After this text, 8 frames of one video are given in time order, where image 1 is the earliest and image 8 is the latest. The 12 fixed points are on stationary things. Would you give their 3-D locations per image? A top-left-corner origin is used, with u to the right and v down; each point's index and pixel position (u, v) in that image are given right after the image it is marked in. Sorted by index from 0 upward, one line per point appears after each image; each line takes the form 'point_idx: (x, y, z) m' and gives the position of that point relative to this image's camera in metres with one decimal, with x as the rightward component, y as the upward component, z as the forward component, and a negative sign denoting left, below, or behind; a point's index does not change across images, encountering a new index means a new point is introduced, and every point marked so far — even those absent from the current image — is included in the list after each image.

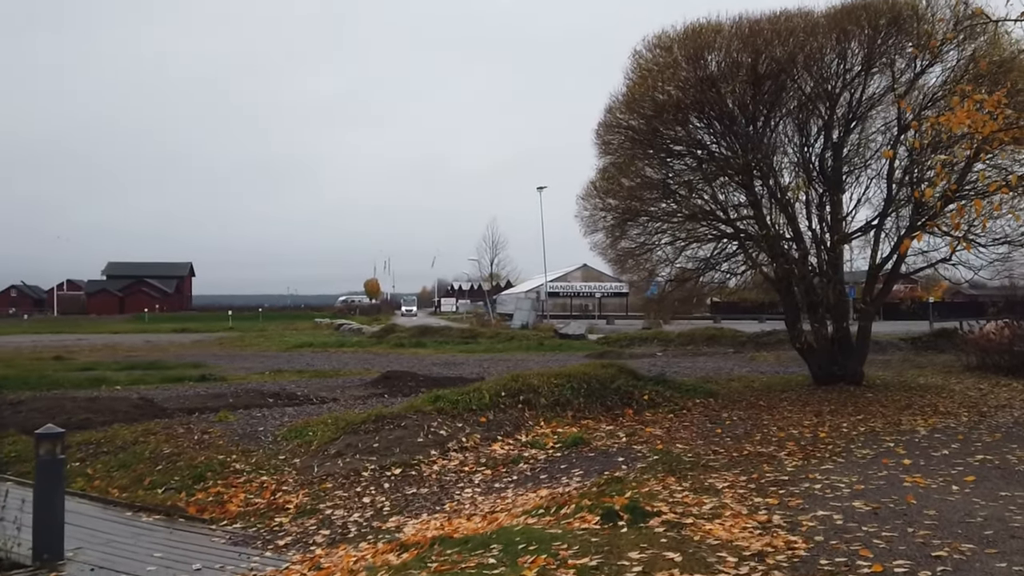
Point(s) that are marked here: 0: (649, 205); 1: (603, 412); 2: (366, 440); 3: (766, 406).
0: (+2.8, +1.7, +16.7) m
1: (+1.5, -2.0, +13.4) m
2: (-1.9, -2.0, +10.7) m
3: (+4.8, -2.2, +15.4) m
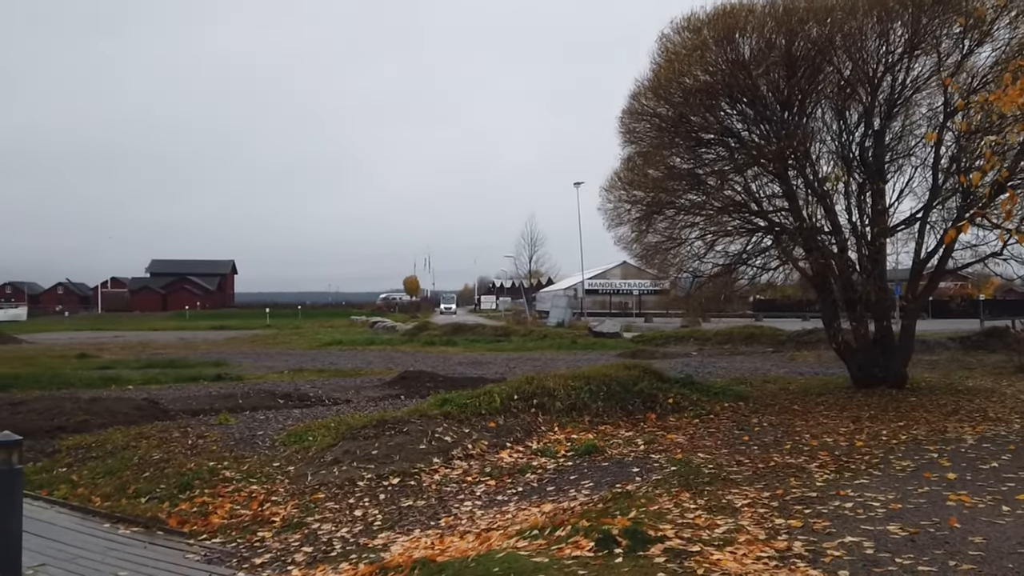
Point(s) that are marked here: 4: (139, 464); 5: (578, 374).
0: (+3.2, +1.8, +15.8) m
1: (+1.7, -2.0, +12.6) m
2: (-1.8, -2.0, +10.1) m
3: (+5.1, -2.2, +14.5) m
4: (-4.5, -2.1, +9.7) m
5: (+1.1, -1.4, +13.7) m
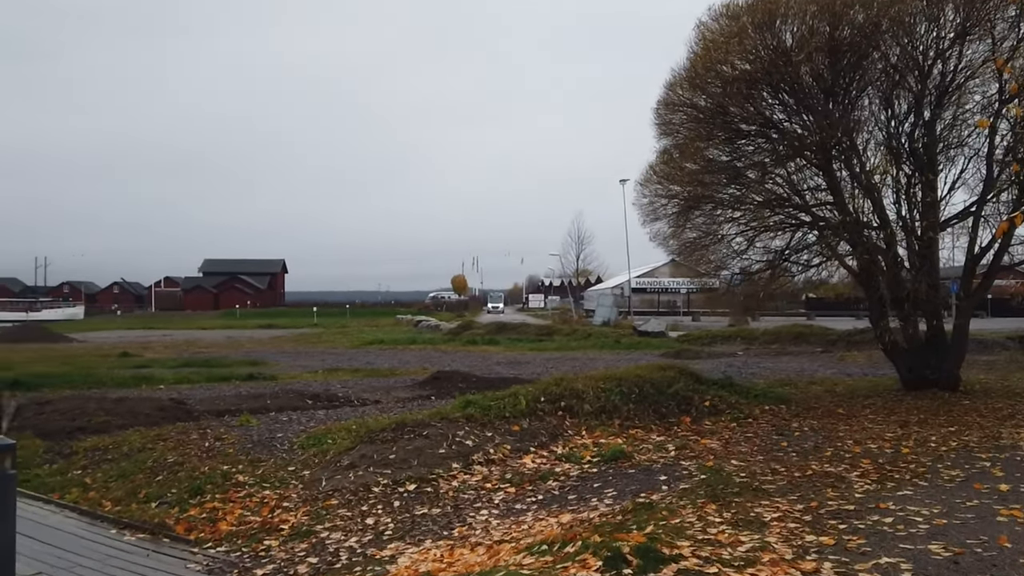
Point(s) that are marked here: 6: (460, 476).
0: (+3.8, +1.8, +15.2) m
1: (+2.1, -2.0, +12.1) m
2: (-1.6, -2.0, +9.8) m
3: (+5.6, -2.1, +13.7) m
4: (-4.2, -2.1, +9.6) m
5: (+1.6, -1.4, +13.2) m
6: (-0.6, -2.2, +9.4) m
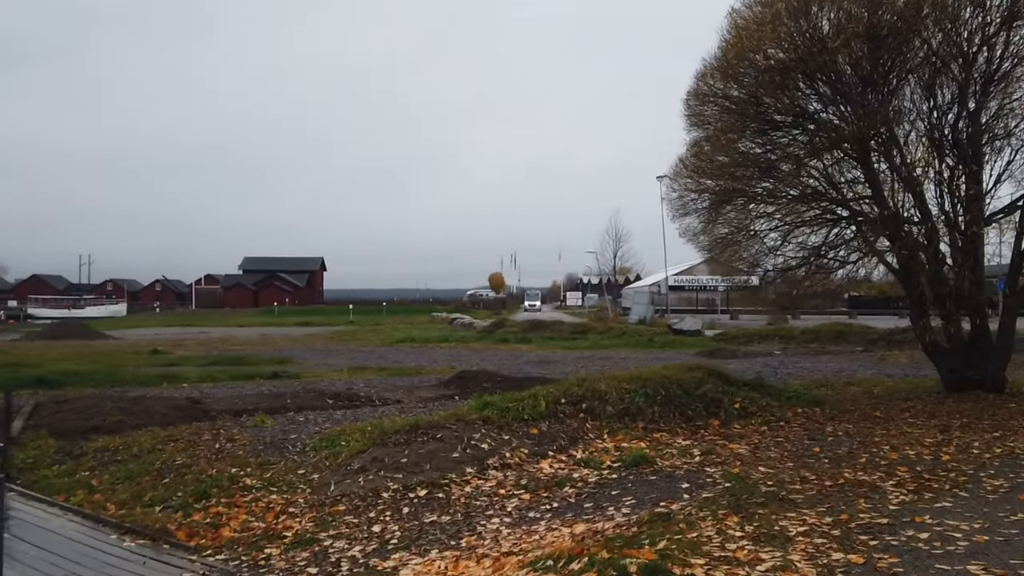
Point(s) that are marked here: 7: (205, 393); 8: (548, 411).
0: (+4.2, +1.9, +14.6) m
1: (+2.4, -1.9, +11.6) m
2: (-1.4, -1.9, +9.5) m
3: (+6.0, -2.1, +13.1) m
4: (-4.0, -2.1, +9.4) m
5: (+1.9, -1.4, +12.7) m
6: (-0.4, -2.1, +9.0) m
7: (-5.7, -2.0, +15.2) m
8: (+0.5, -1.7, +11.0) m
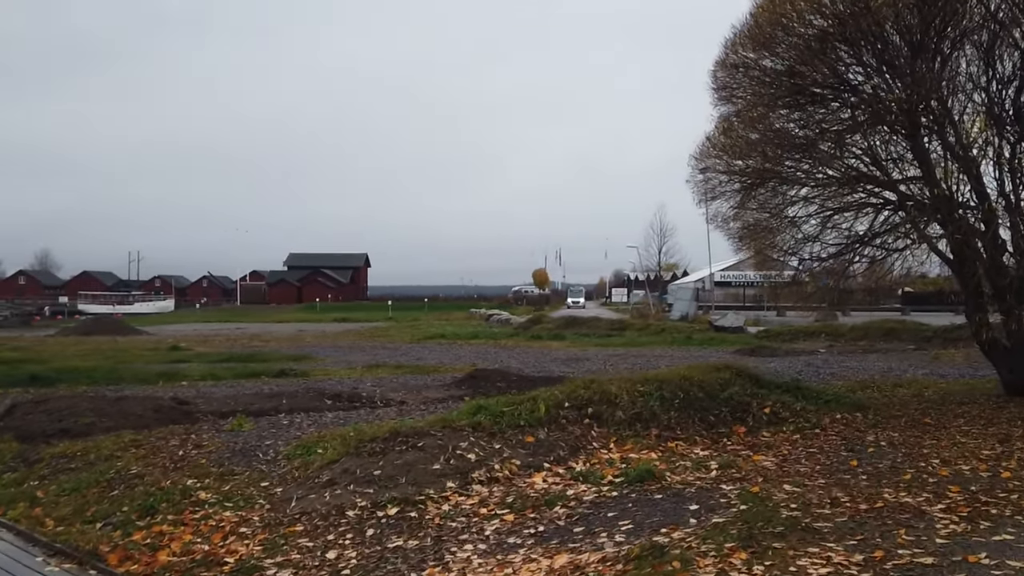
0: (+4.3, +2.0, +13.3) m
1: (+2.4, -1.8, +10.3) m
2: (-1.5, -1.8, +8.4) m
3: (+6.0, -2.0, +11.7) m
4: (-4.2, -2.0, +8.5) m
5: (+1.9, -1.3, +11.5) m
6: (-0.6, -2.0, +7.9) m
7: (-5.5, -1.9, +14.4) m
8: (+0.4, -1.5, +9.8) m
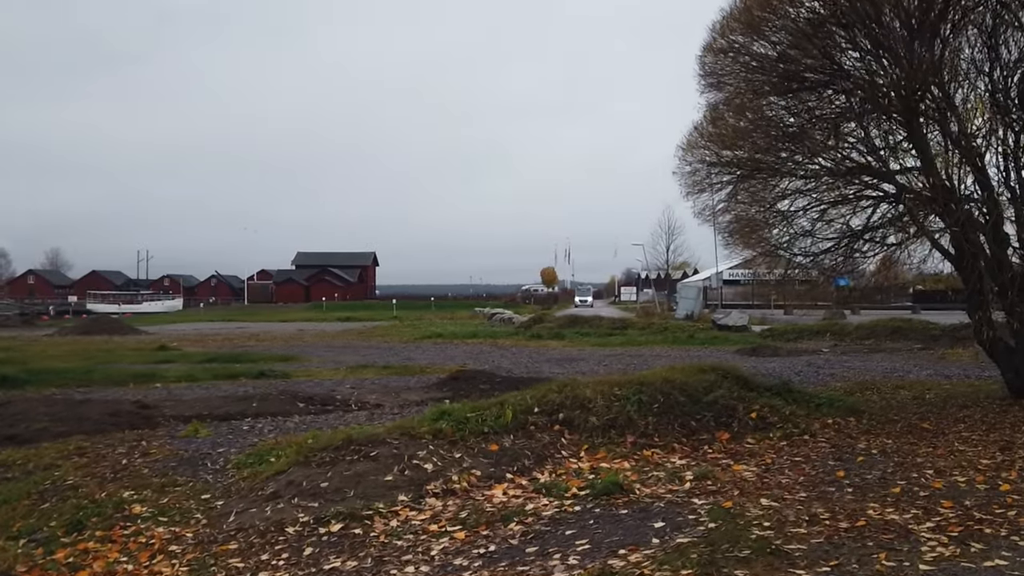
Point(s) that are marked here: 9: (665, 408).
0: (+4.0, +2.0, +12.6) m
1: (+2.0, -1.8, +9.7) m
2: (-1.9, -1.8, +7.9) m
3: (+5.7, -1.9, +11.0) m
4: (-4.6, -2.0, +7.9) m
5: (+1.6, -1.2, +10.9) m
6: (-1.0, -2.0, +7.4) m
7: (-5.8, -1.8, +13.9) m
8: (0.0, -1.5, +9.3) m
9: (+1.9, -1.5, +10.2) m
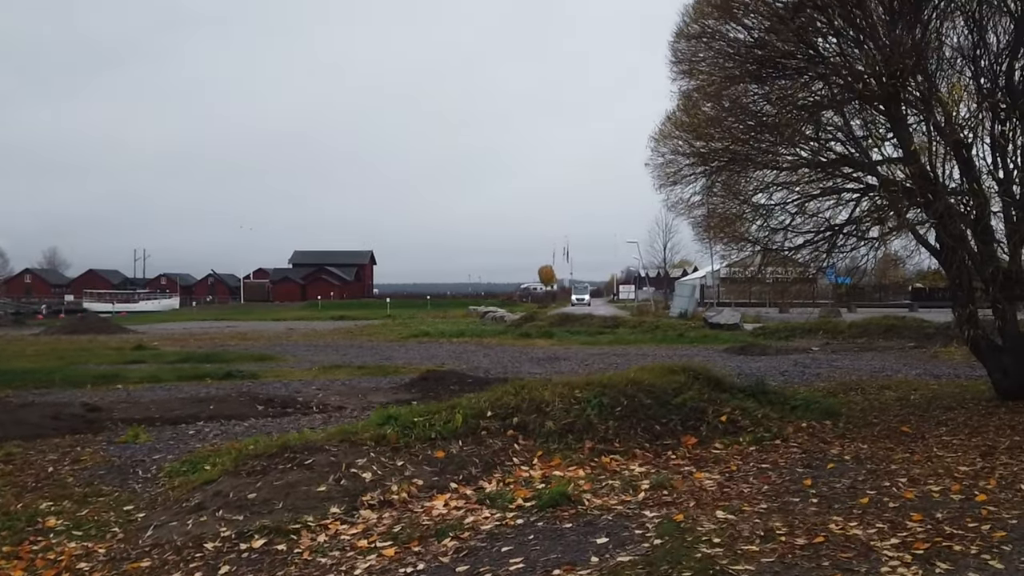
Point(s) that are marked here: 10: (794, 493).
0: (+3.5, +2.1, +12.1) m
1: (+1.5, -1.8, +9.3) m
2: (-2.4, -1.8, +7.4) m
3: (+5.1, -1.9, +10.5) m
4: (-5.1, -2.0, +7.4) m
5: (+1.1, -1.2, +10.4) m
6: (-1.5, -2.0, +6.9) m
7: (-6.4, -1.8, +13.4) m
8: (-0.5, -1.5, +8.8) m
9: (+1.4, -1.5, +9.7) m
10: (+2.6, -1.9, +7.6) m
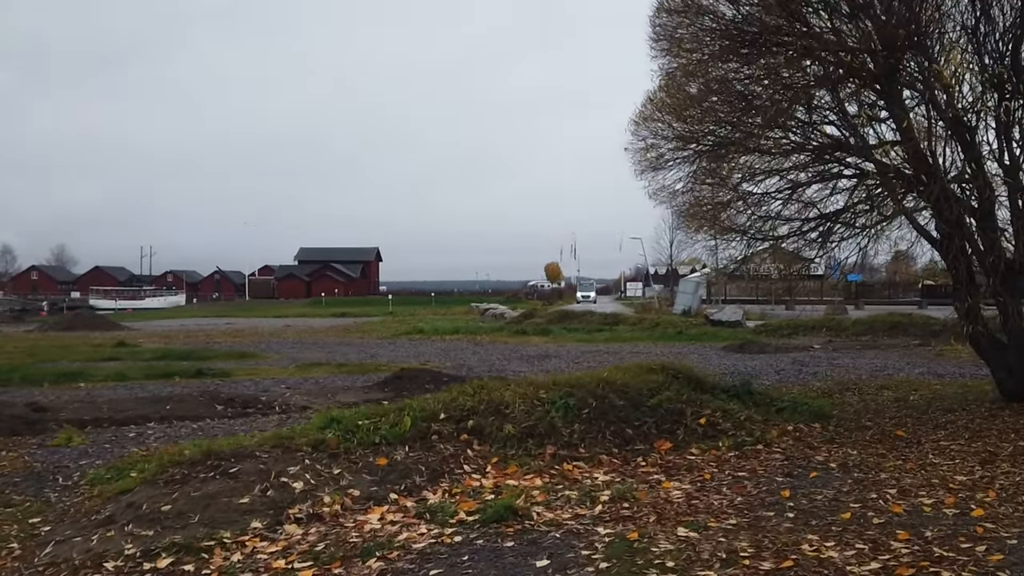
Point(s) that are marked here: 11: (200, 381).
0: (+3.1, +2.2, +11.4) m
1: (+1.0, -1.7, +8.5) m
2: (-2.9, -1.7, +6.7) m
3: (+4.7, -1.8, +9.8) m
4: (-5.5, -1.9, +6.8) m
5: (+0.6, -1.1, +9.7) m
6: (-2.0, -1.9, +6.2) m
7: (-6.8, -1.7, +12.8) m
8: (-0.9, -1.4, +8.1) m
9: (+1.0, -1.4, +9.0) m
10: (+2.2, -1.8, +6.9) m
11: (-5.9, -1.7, +15.4) m
